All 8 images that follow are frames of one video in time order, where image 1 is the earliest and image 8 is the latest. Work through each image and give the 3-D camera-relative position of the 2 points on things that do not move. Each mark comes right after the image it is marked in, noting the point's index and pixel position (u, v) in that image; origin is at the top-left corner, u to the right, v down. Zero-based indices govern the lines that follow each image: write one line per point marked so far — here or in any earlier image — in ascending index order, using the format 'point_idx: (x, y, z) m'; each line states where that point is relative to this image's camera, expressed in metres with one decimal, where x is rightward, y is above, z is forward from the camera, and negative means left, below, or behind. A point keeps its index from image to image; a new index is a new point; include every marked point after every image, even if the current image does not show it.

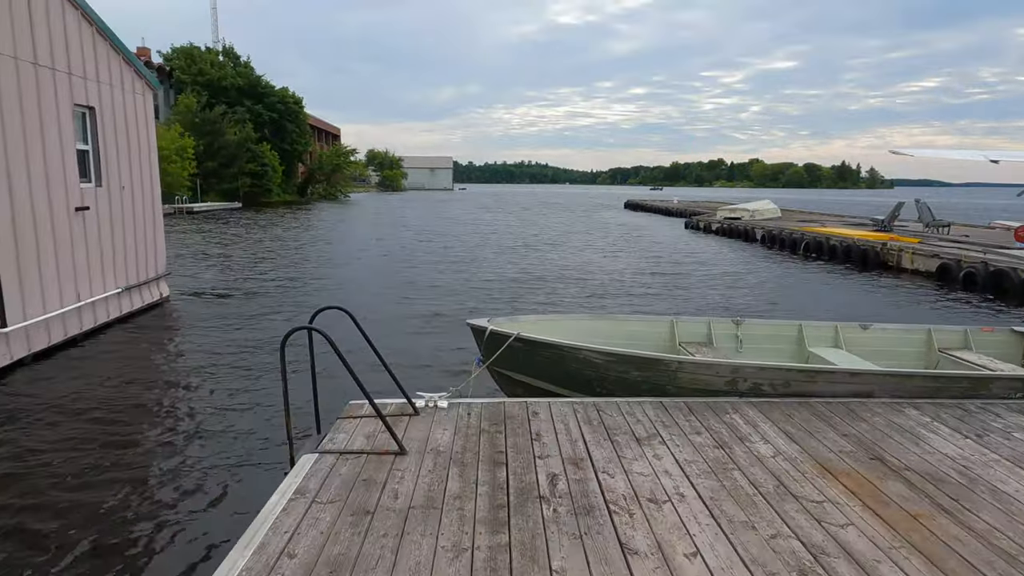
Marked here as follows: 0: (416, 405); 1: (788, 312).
0: (-0.7, -0.8, +4.9) m
1: (+5.1, -0.6, +12.0) m
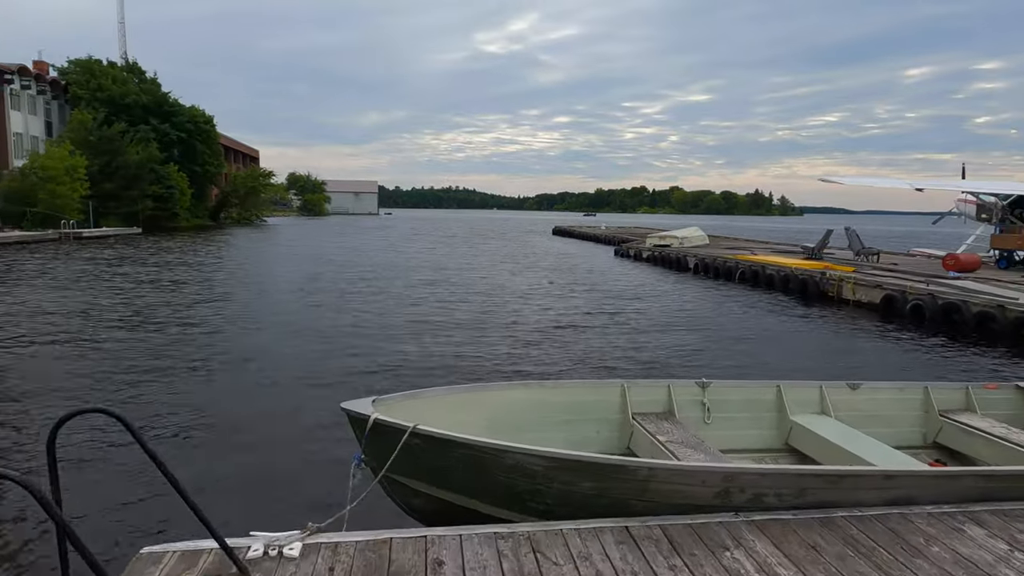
0: (-1.2, -1.2, +3.0) m
1: (+3.8, -1.2, +10.8) m
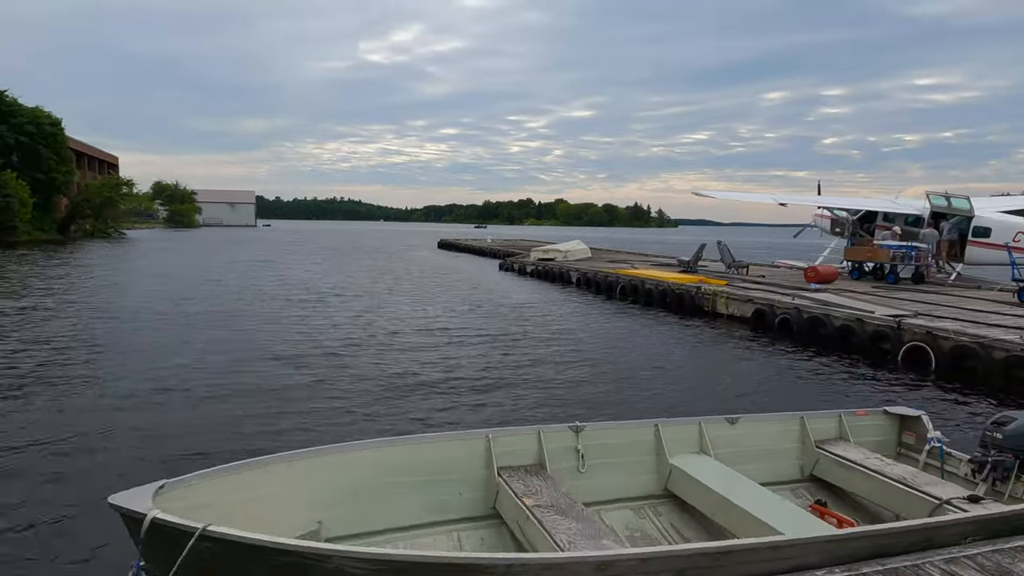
0: (-1.9, -1.5, +2.1) m
1: (+1.8, -1.5, +10.5) m
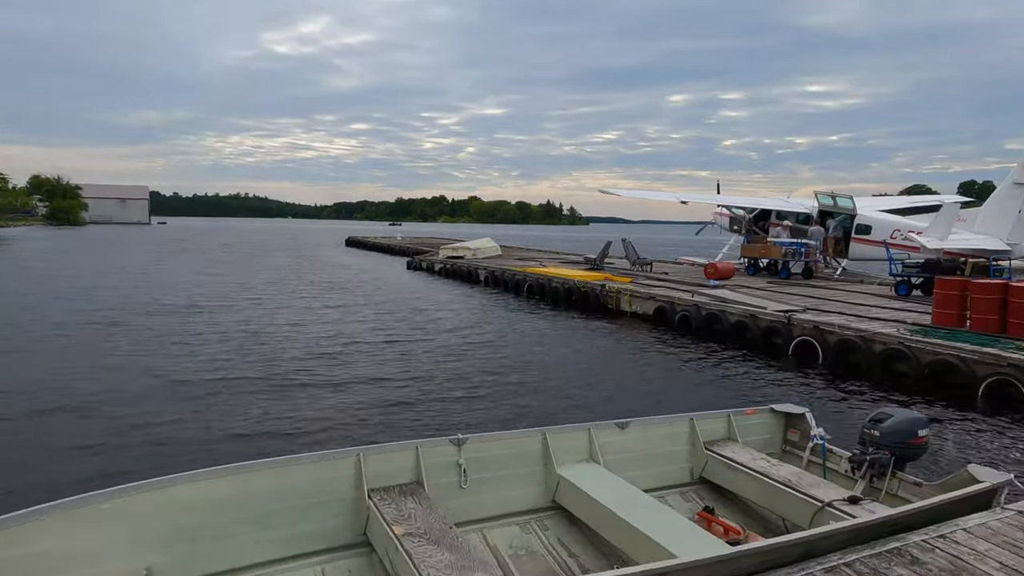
0: (-2.3, -1.5, +1.5) m
1: (+0.2, -1.5, +10.3) m
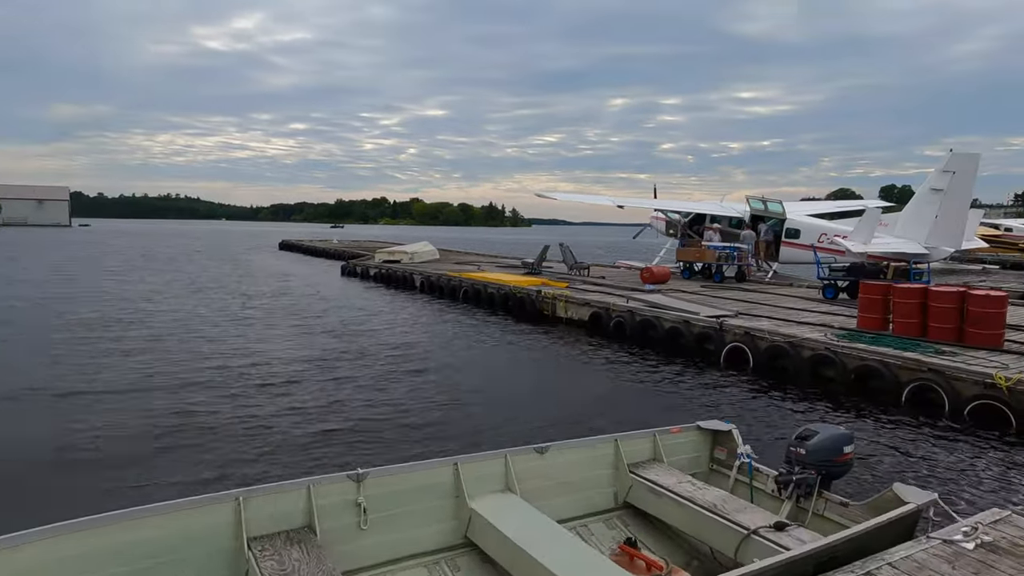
0: (-2.6, -1.7, +0.9) m
1: (-0.8, -1.6, +9.9) m
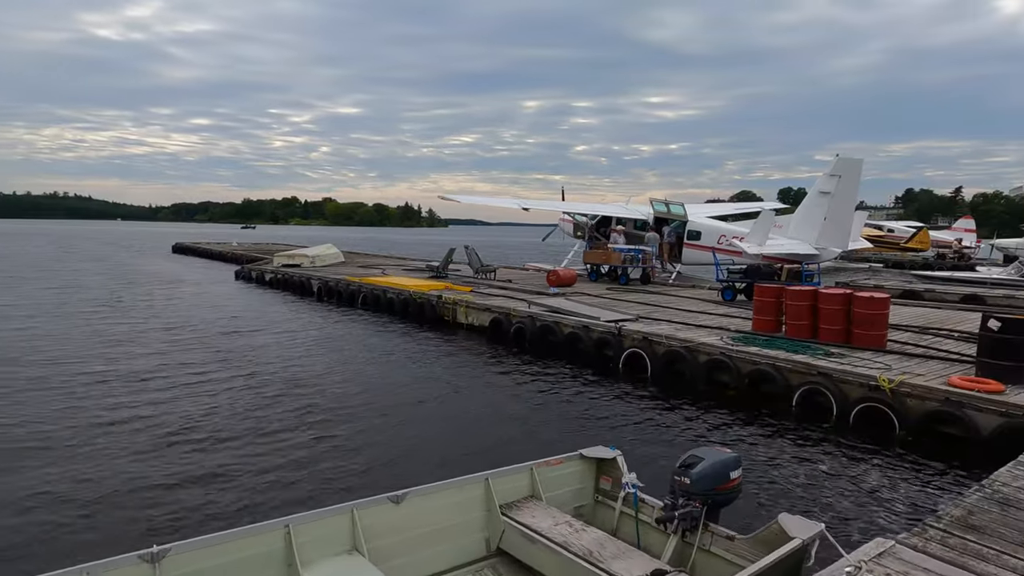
0: (-3.1, -1.8, -0.1) m
1: (-2.4, -1.8, +9.1) m
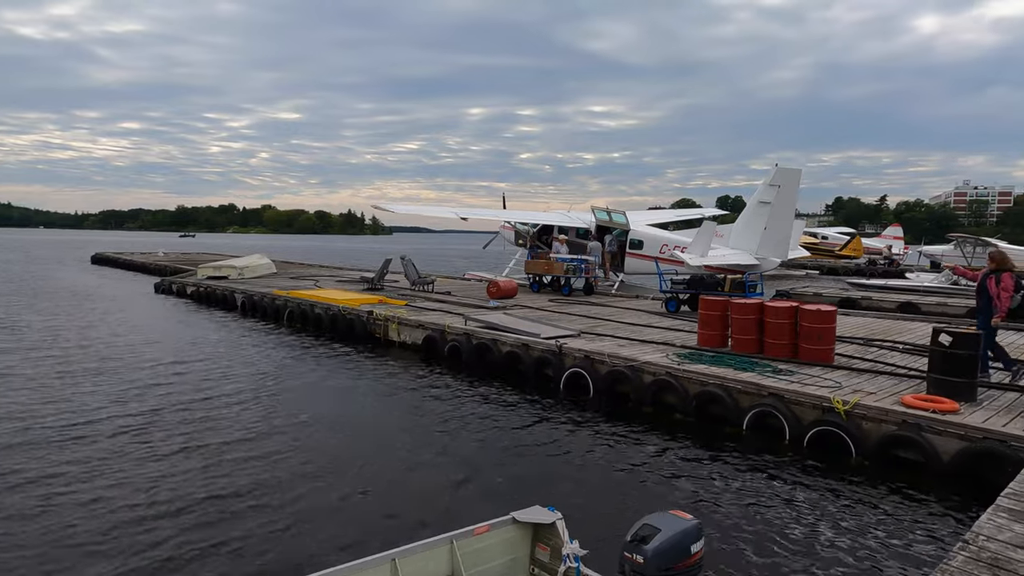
0: (-3.2, -2.0, -1.2) m
1: (-3.2, -2.0, +8.0) m
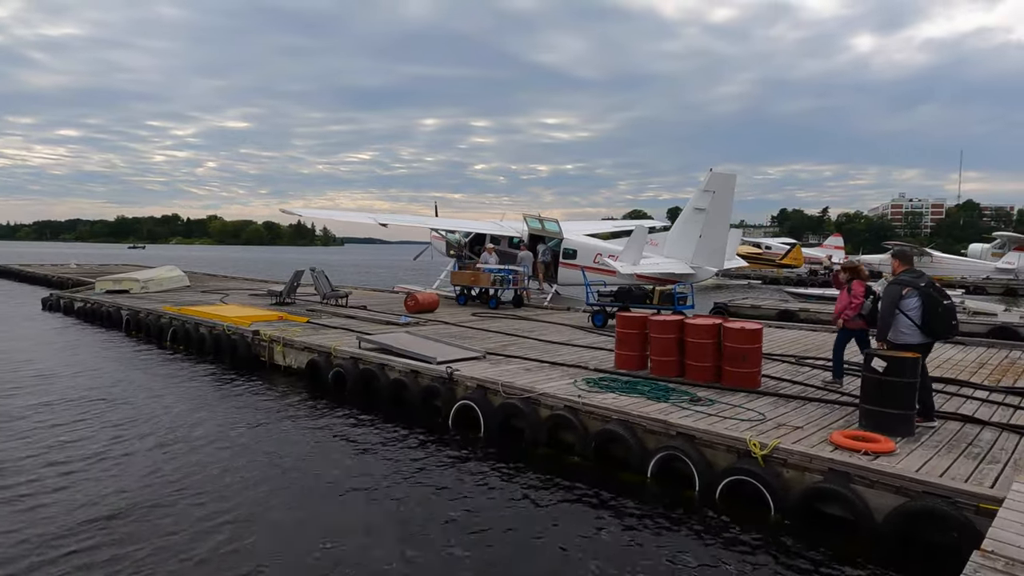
0: (-4.0, -2.0, -2.9) m
1: (-4.7, -2.2, +6.2) m
